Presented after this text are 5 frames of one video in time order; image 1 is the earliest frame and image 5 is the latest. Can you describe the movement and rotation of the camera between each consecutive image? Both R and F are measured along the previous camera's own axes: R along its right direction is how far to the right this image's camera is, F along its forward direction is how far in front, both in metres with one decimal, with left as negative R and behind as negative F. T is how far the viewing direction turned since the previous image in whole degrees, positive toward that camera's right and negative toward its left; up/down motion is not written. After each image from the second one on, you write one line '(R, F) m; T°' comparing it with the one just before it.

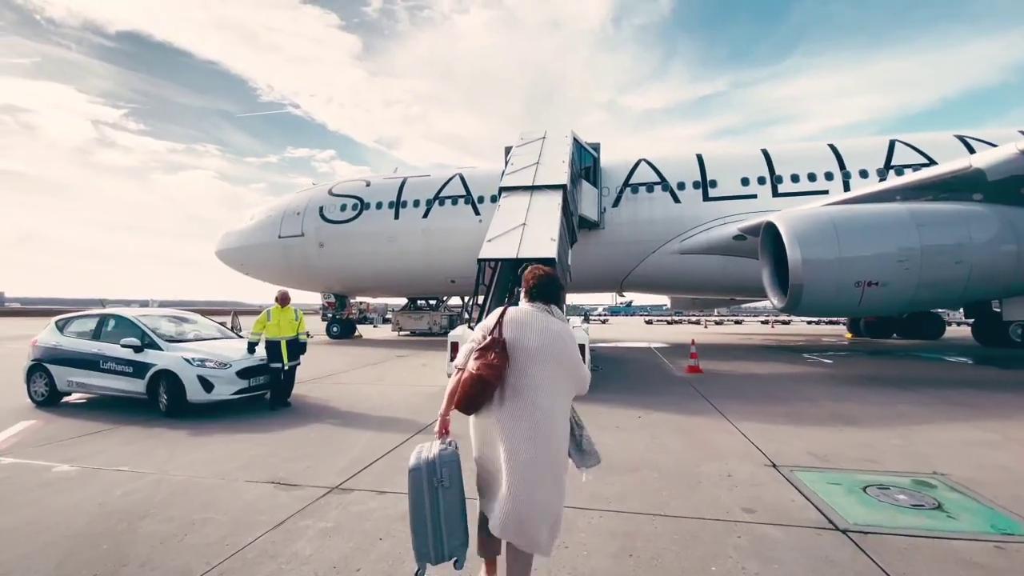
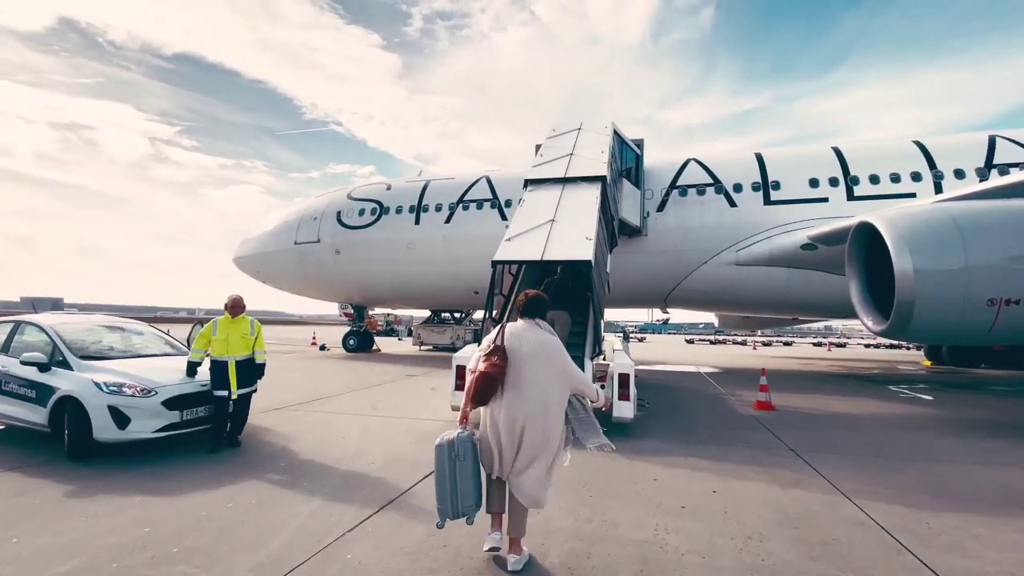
(+0.1, +1.6) m; -4°
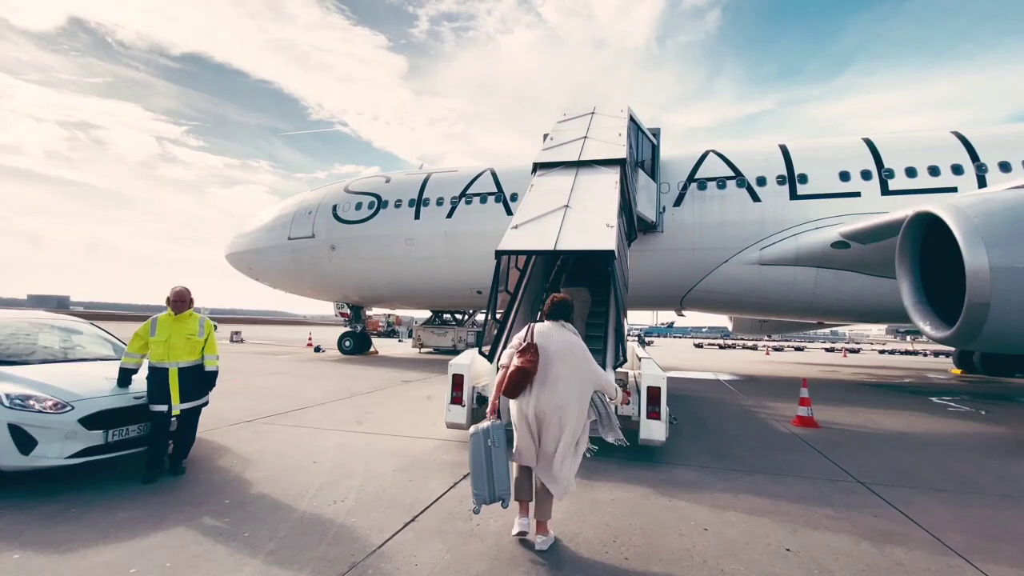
(0.0, +0.9) m; 0°
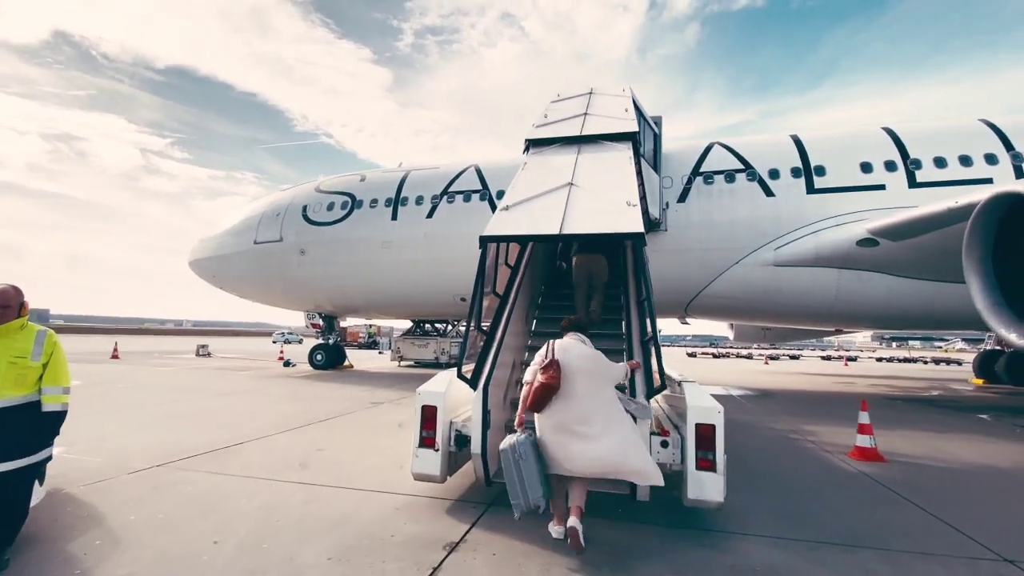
(0.0, +1.3) m; +1°
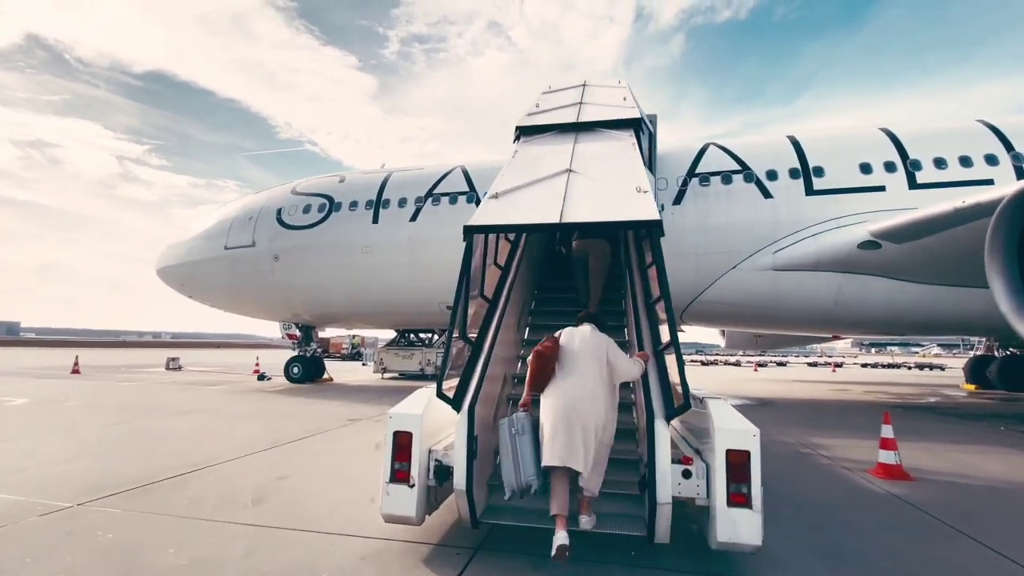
(0.0, +0.6) m; +2°
